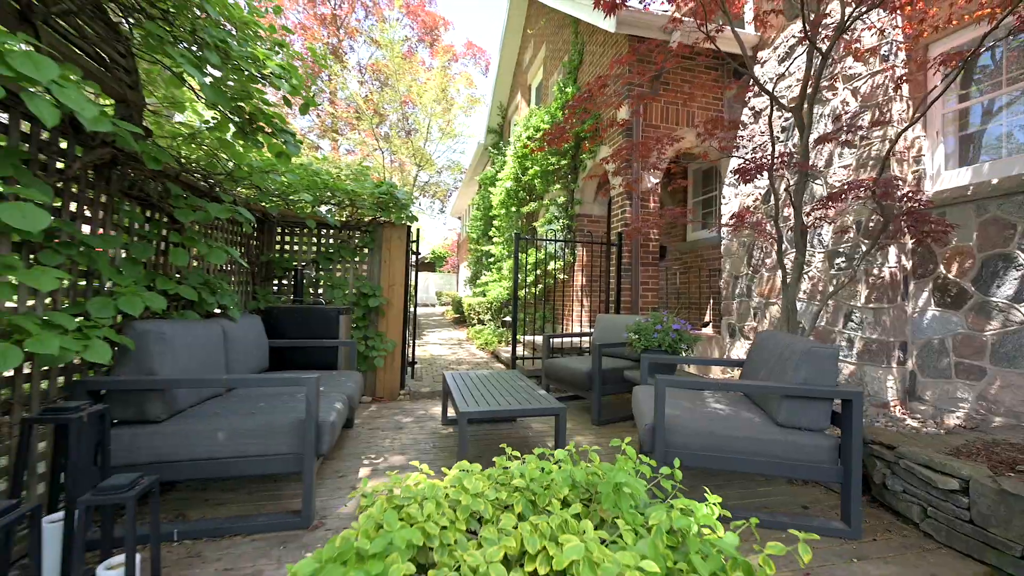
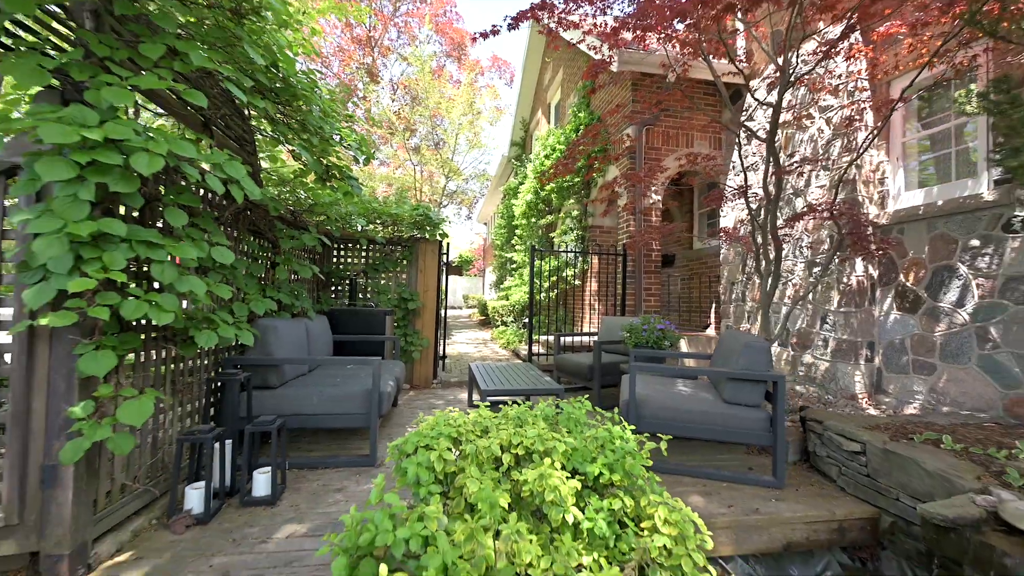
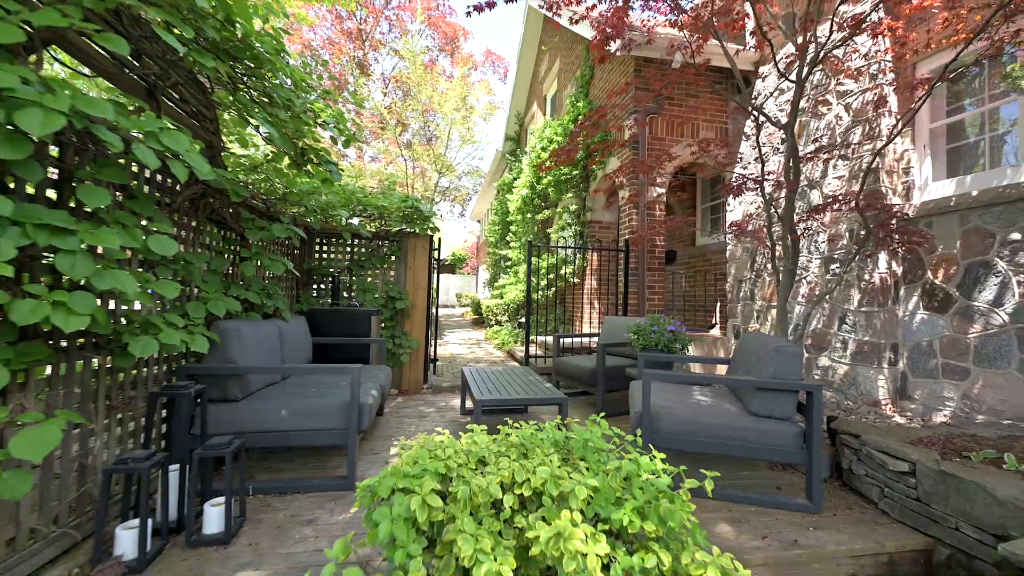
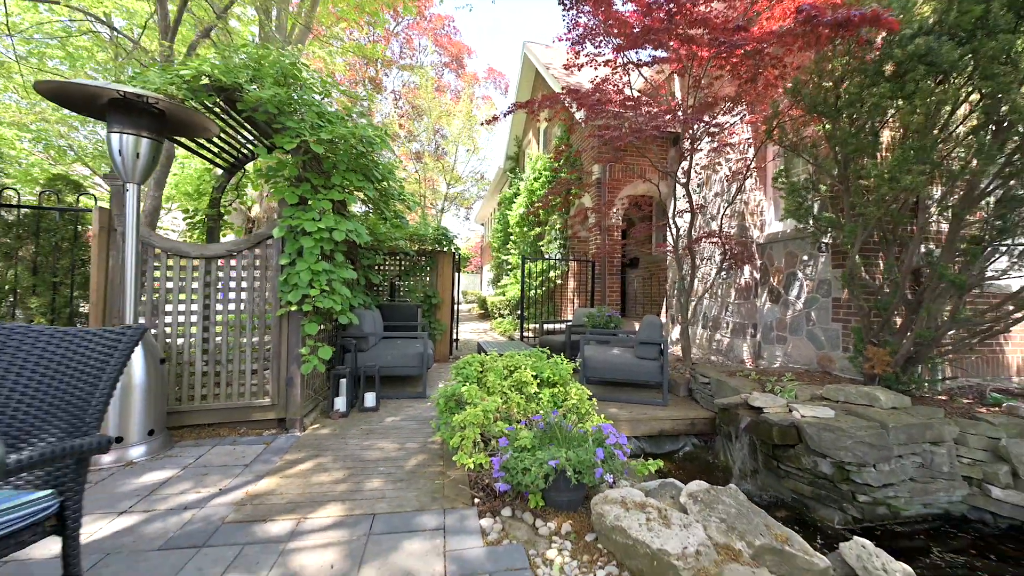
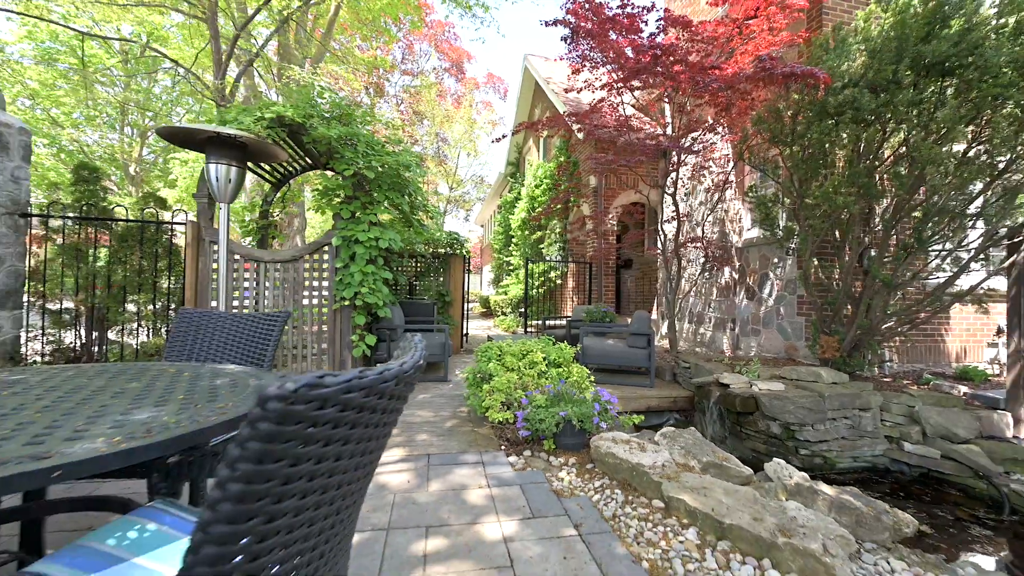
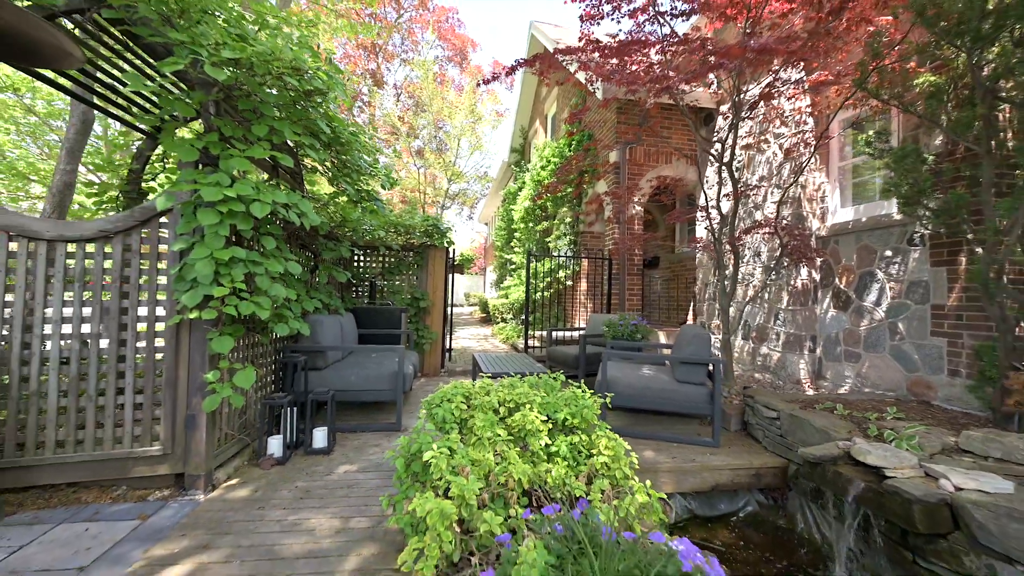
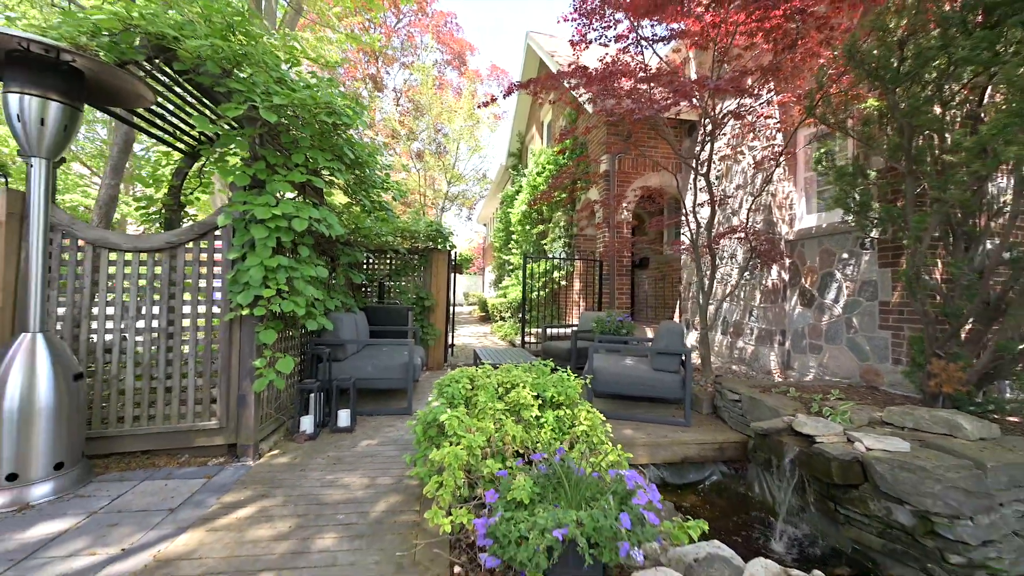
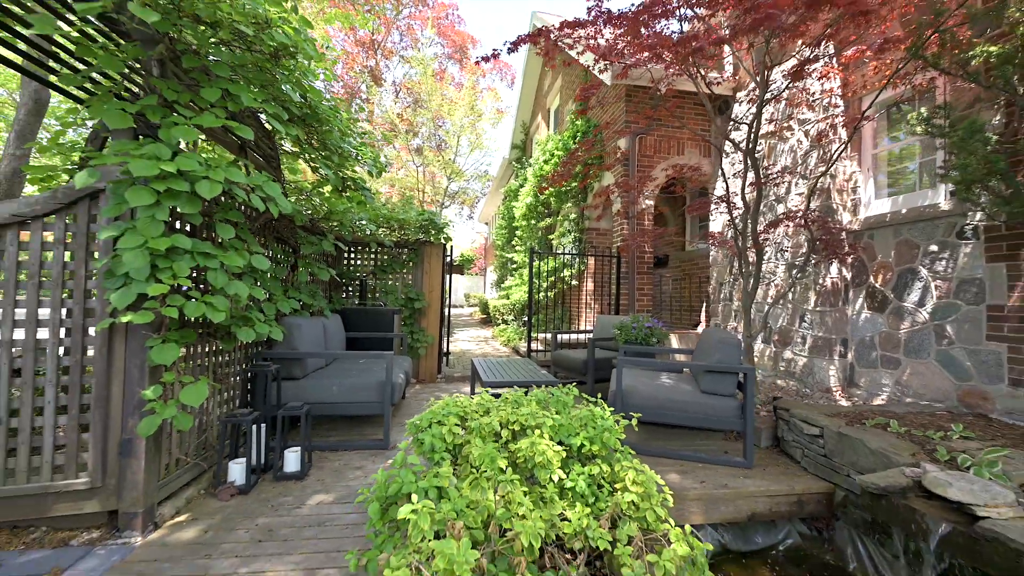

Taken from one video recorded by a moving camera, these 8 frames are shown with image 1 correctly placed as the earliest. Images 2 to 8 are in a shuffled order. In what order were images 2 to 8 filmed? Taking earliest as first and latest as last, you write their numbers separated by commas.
3, 2, 8, 6, 7, 4, 5
